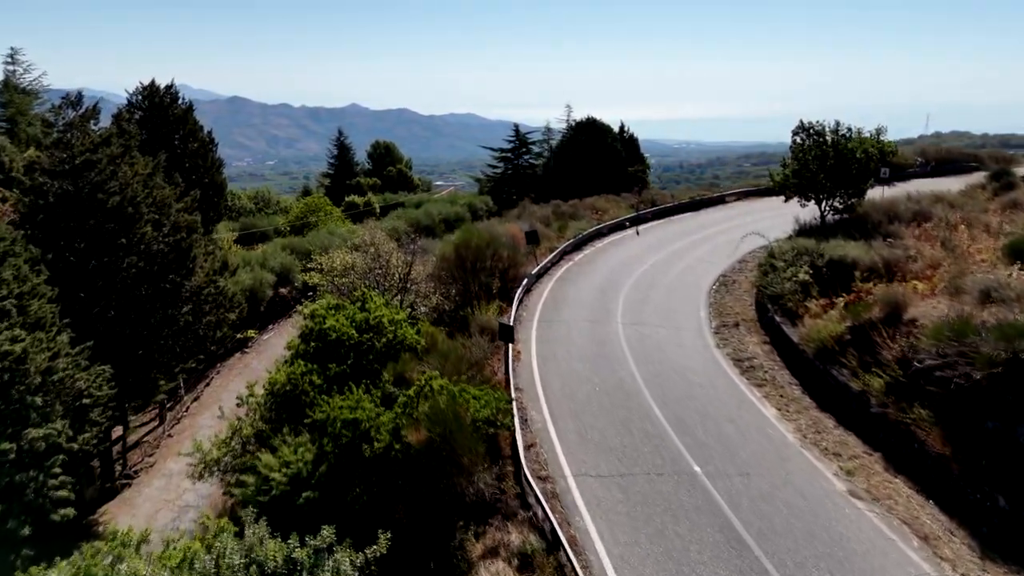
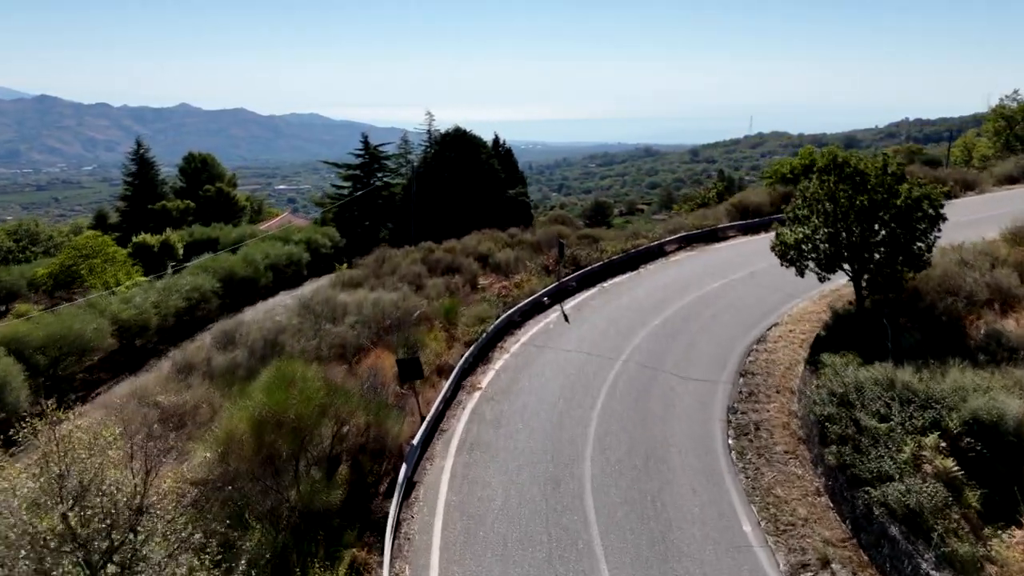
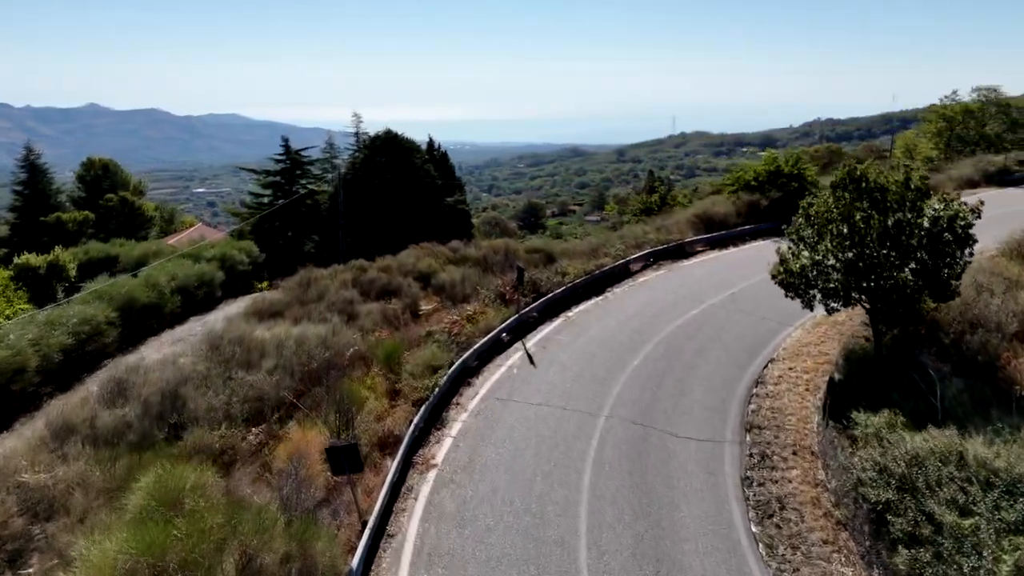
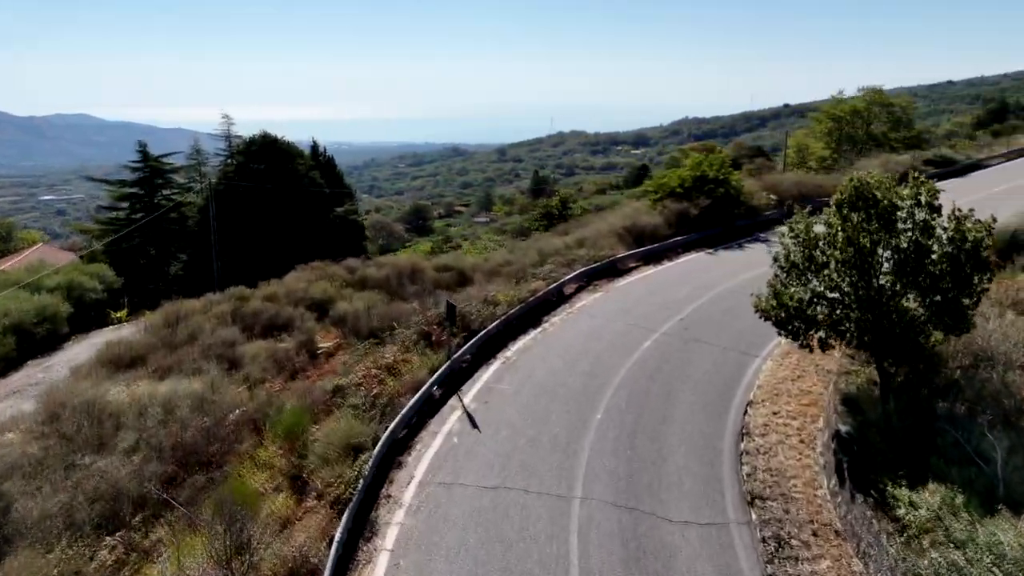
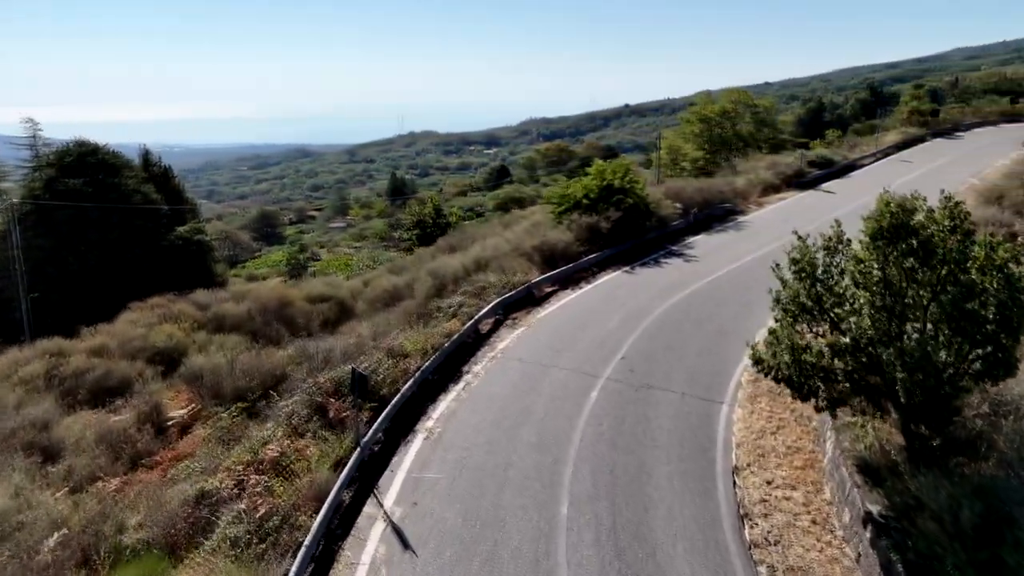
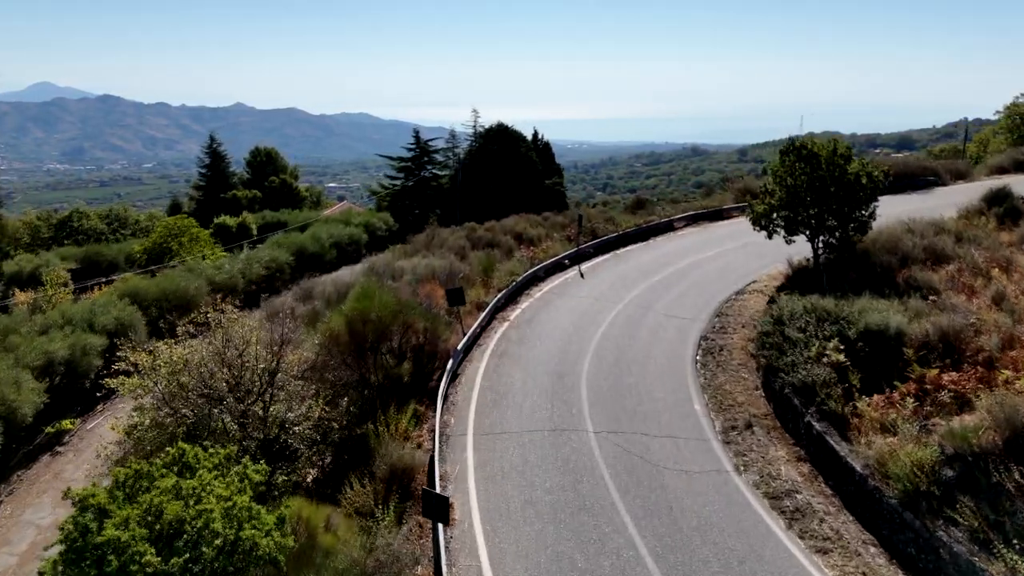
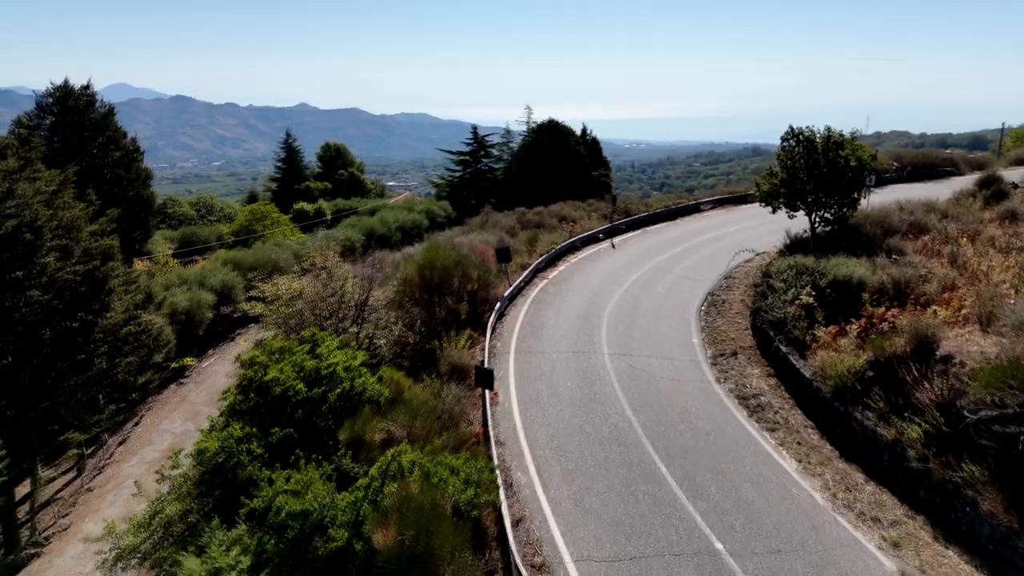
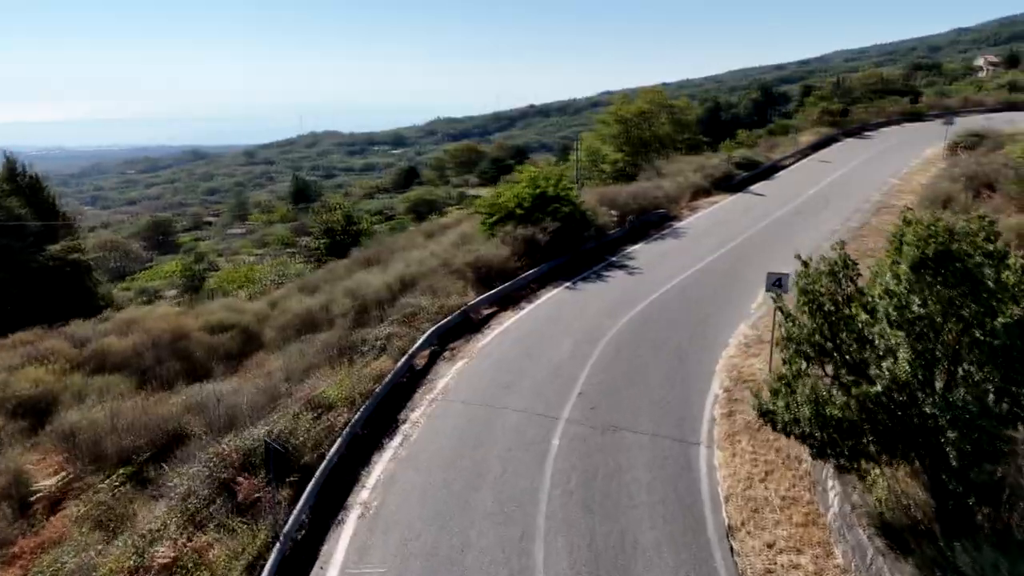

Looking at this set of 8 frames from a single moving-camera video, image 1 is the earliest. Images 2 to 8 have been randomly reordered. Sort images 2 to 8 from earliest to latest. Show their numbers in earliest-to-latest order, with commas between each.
7, 6, 2, 3, 4, 5, 8
